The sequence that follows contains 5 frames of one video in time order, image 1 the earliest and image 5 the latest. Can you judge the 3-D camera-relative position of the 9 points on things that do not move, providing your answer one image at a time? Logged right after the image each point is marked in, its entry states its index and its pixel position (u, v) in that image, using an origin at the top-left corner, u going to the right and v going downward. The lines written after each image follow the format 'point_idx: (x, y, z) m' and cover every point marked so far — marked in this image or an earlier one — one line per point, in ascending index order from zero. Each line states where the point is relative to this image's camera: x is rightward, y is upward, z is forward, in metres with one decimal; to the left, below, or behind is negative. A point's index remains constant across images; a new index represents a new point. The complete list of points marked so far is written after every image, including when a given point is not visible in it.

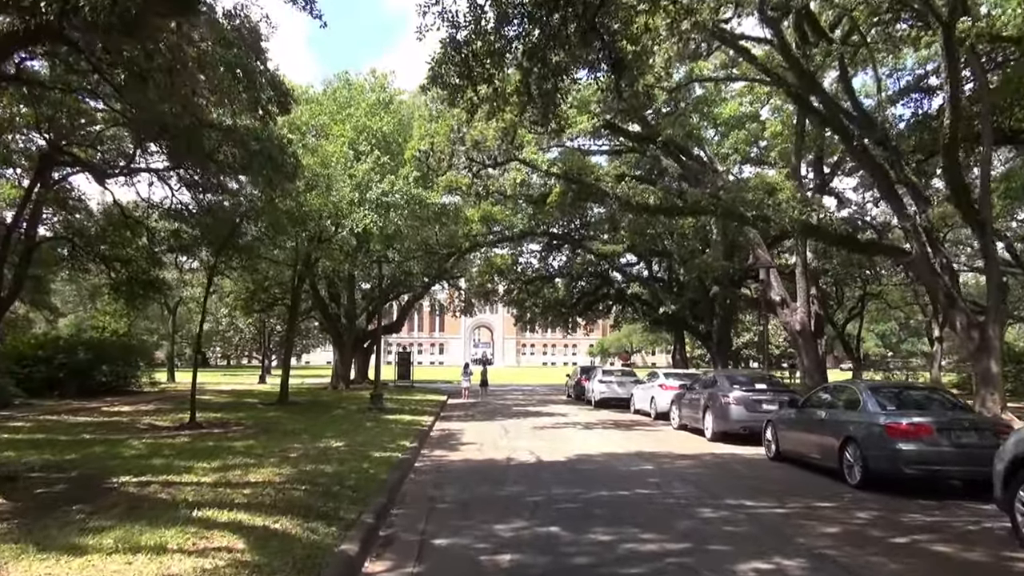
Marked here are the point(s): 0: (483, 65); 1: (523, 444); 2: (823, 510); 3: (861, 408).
0: (-0.4, +2.8, +10.6) m
1: (+0.2, -2.7, +14.9) m
2: (+3.0, -2.2, +8.3) m
3: (+4.2, -1.4, +10.2) m
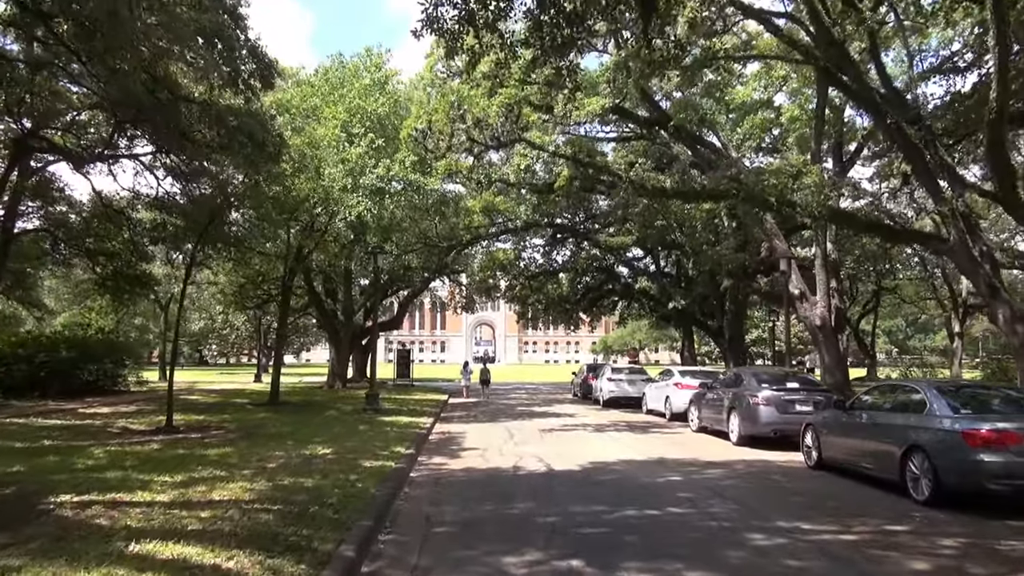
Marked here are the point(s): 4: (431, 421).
0: (-0.3, +3.0, +9.2) m
1: (+0.3, -2.6, +13.5) m
2: (+3.1, -2.0, +6.9) m
3: (+4.3, -1.3, +8.8) m
4: (-1.8, -3.0, +19.3) m
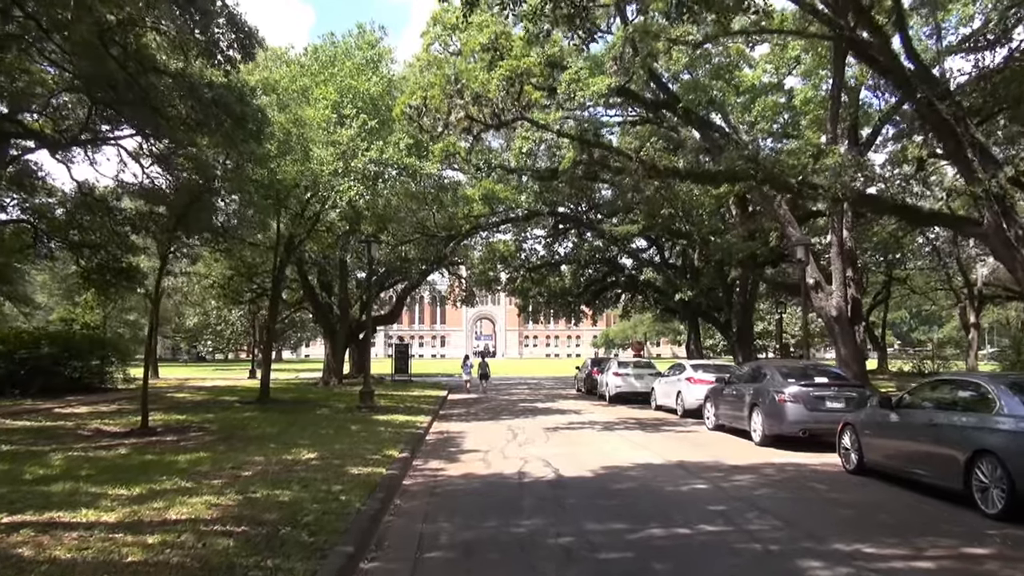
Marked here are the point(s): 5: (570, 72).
0: (-0.3, +3.1, +8.0) m
1: (+0.3, -2.4, +12.3) m
2: (+3.2, -1.8, +5.7) m
3: (+4.3, -1.1, +7.7) m
4: (-1.8, -2.8, +18.2) m
5: (+1.2, +4.5, +17.9) m
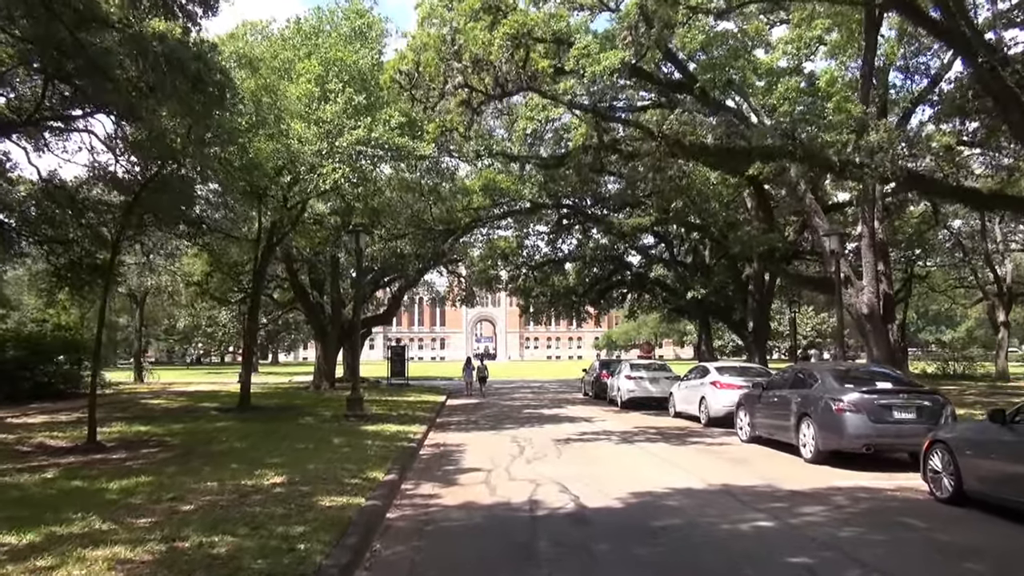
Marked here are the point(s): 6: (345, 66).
0: (-0.2, +3.2, +6.1) m
1: (+0.4, -2.2, +10.4) m
2: (+3.3, -1.7, +3.8) m
3: (+4.4, -1.0, +5.7) m
4: (-1.7, -2.7, +16.3) m
5: (+1.3, +4.6, +16.0) m
6: (-3.6, +4.7, +18.2) m
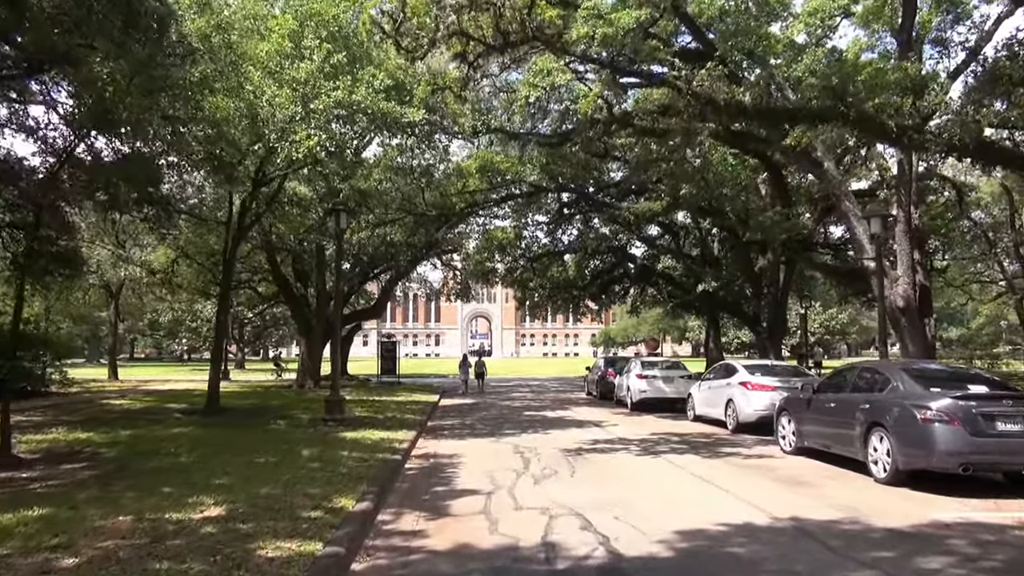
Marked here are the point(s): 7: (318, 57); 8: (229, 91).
0: (-0.1, +3.4, +4.0) m
1: (+0.5, -2.0, +8.3) m
2: (+3.4, -1.5, +1.7) m
3: (+4.5, -0.8, +3.7) m
4: (-1.7, -2.5, +14.2) m
5: (+1.3, +4.8, +13.9) m
6: (-3.5, +4.9, +16.0) m
7: (-3.4, +4.0, +15.3) m
8: (-4.5, +3.1, +14.0) m
